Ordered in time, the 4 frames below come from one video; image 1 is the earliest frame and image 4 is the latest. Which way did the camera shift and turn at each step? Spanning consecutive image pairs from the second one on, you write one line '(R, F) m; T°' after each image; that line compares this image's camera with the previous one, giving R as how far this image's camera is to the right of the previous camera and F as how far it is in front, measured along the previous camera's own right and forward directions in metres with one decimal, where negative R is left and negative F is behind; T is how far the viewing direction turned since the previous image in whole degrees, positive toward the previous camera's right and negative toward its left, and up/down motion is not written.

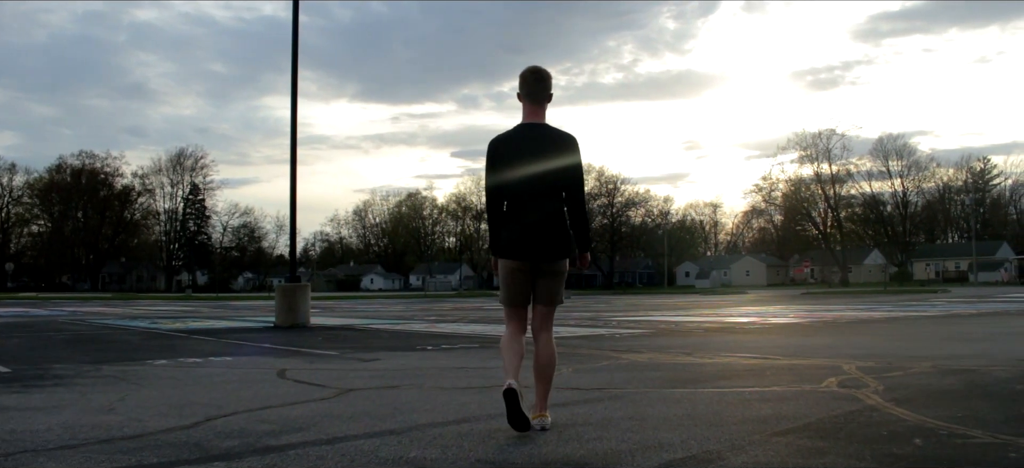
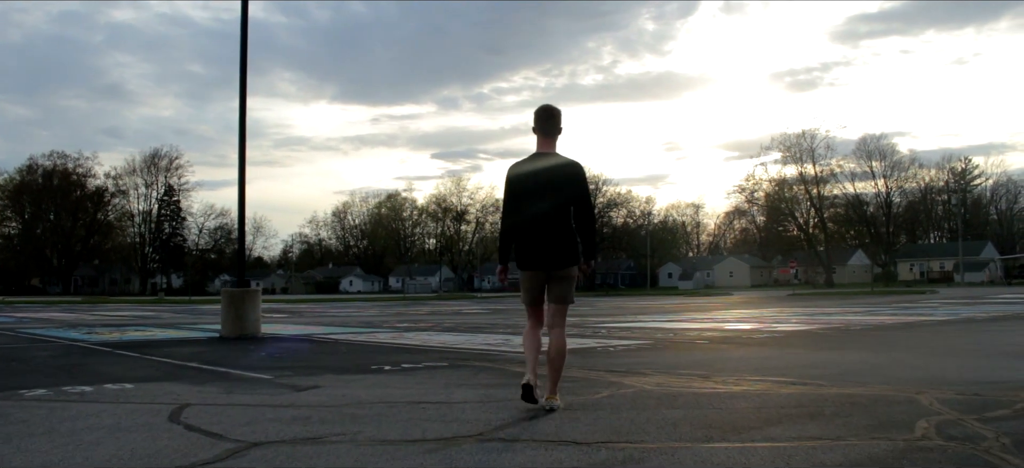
(+0.1, +1.7) m; +1°
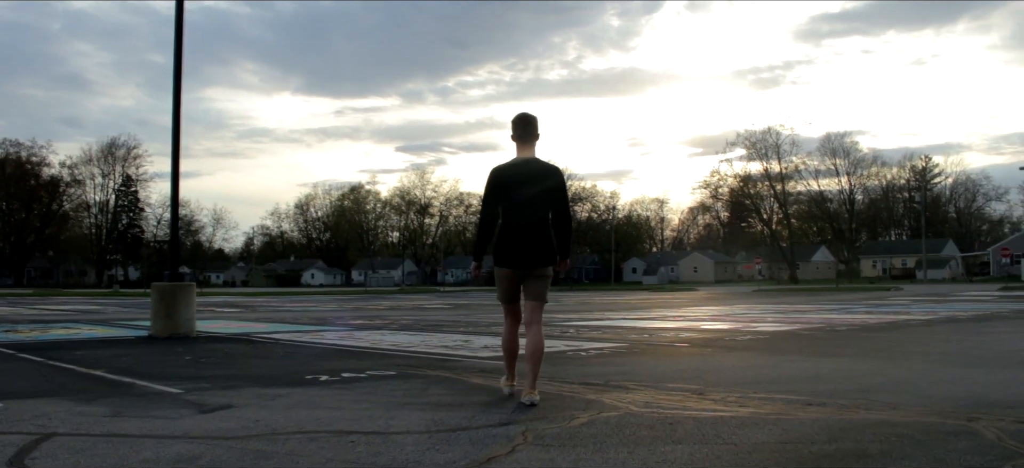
(0.0, +1.2) m; +3°
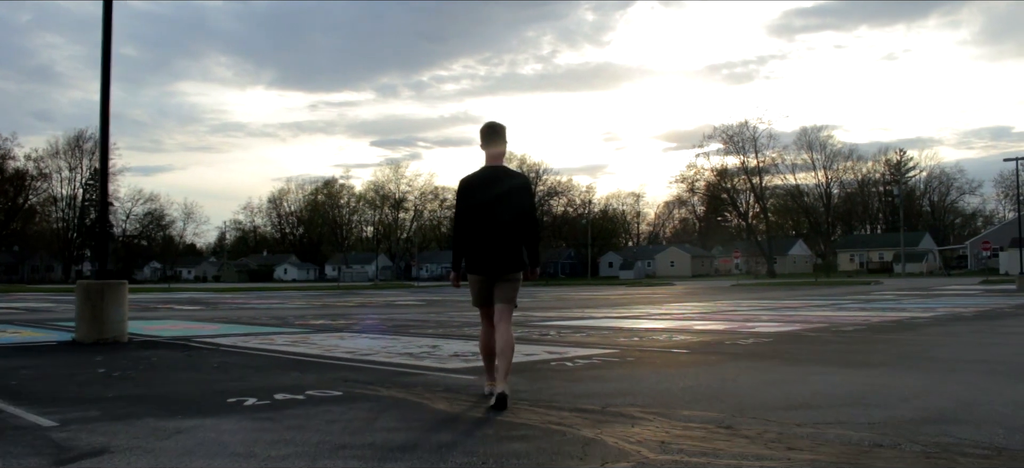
(0.0, +1.4) m; +2°
